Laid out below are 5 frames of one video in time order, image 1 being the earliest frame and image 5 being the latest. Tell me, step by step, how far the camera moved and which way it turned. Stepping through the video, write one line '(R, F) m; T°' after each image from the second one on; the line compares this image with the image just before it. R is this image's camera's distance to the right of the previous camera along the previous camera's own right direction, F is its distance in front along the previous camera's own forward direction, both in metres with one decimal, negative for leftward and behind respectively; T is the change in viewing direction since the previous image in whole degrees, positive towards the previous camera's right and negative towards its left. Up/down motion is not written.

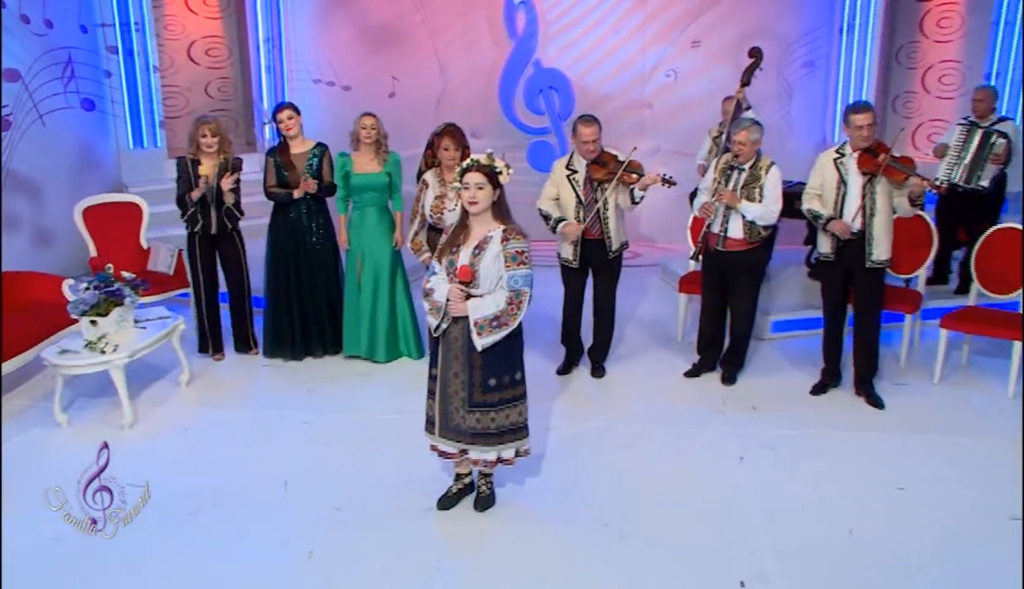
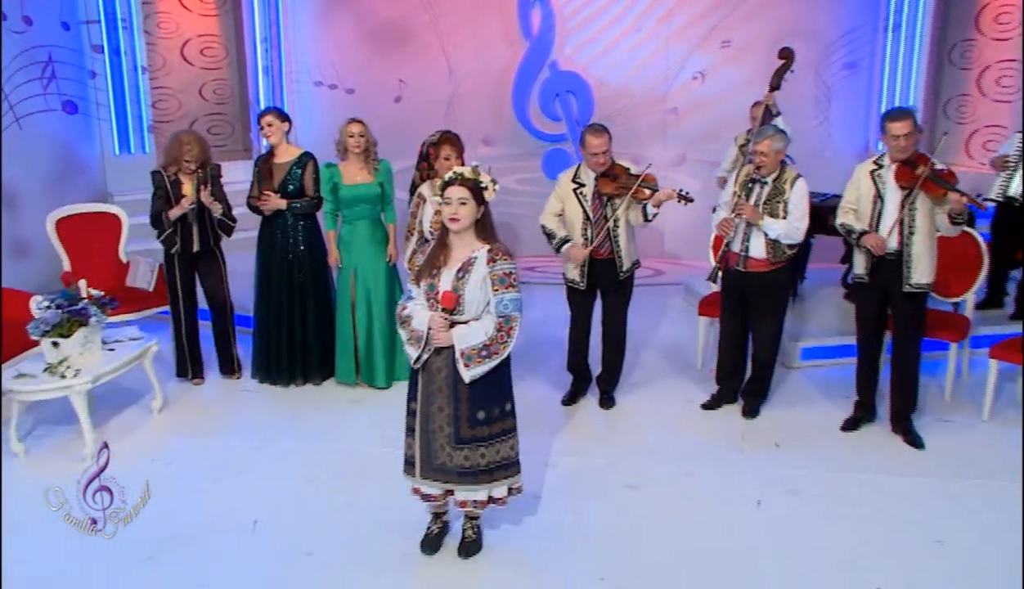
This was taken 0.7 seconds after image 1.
(+0.2, +0.4) m; -3°
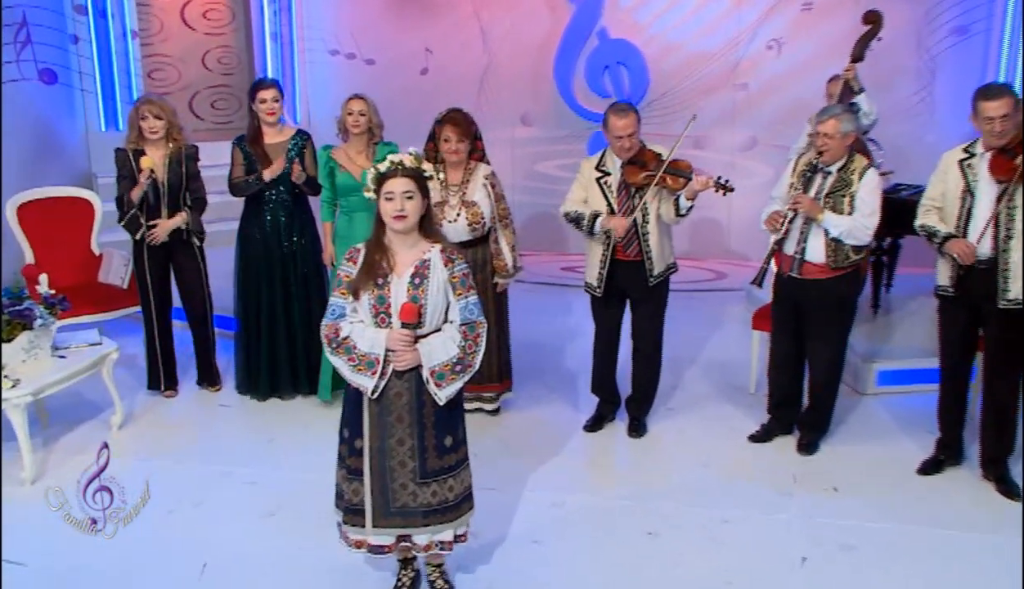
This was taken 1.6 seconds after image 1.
(+0.3, +0.7) m; -5°
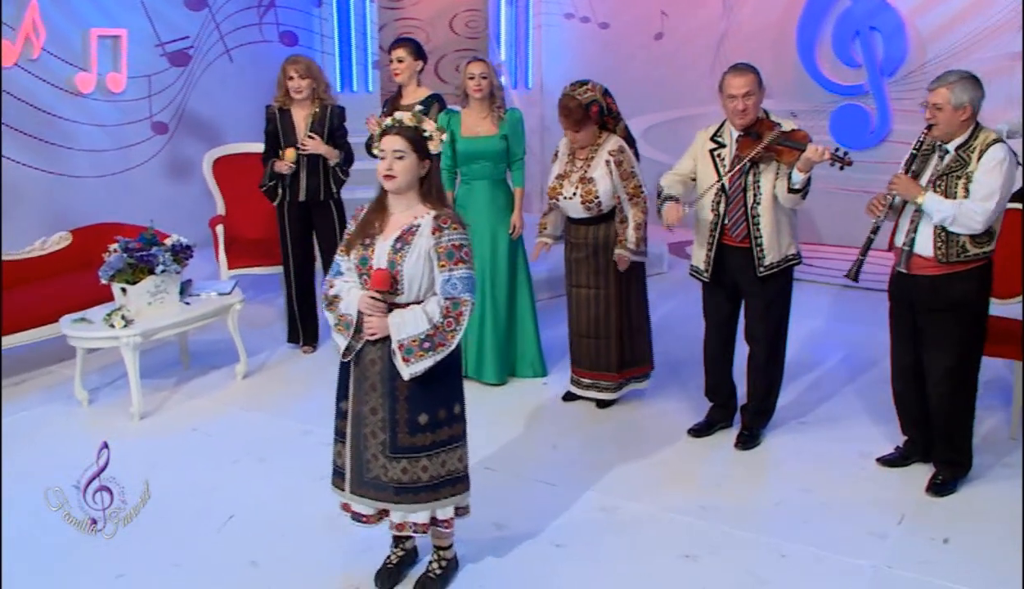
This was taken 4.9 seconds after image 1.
(+1.0, +0.5) m; -23°
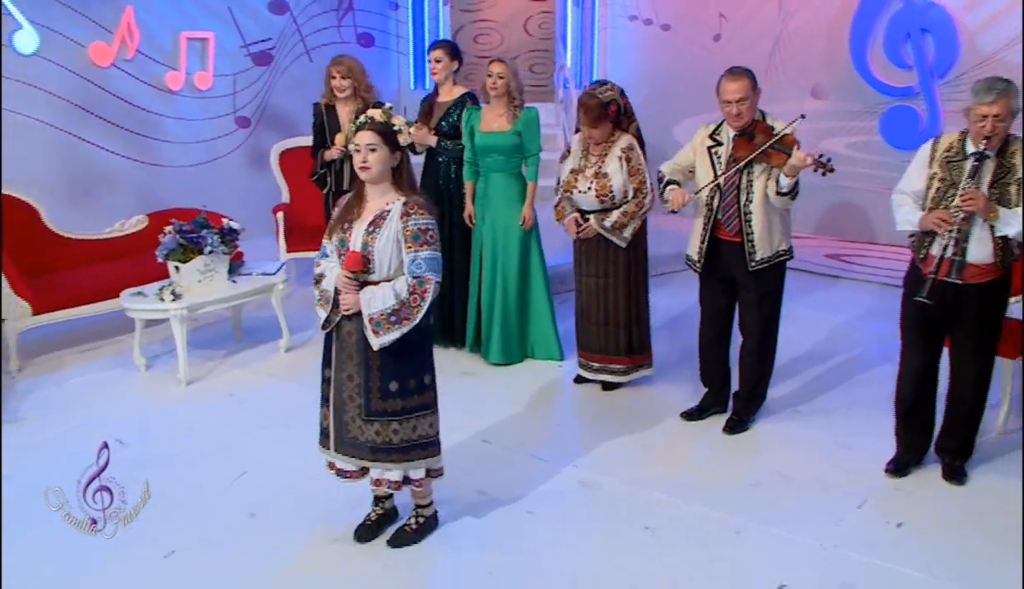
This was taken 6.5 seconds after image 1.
(+0.5, -0.2) m; -8°
